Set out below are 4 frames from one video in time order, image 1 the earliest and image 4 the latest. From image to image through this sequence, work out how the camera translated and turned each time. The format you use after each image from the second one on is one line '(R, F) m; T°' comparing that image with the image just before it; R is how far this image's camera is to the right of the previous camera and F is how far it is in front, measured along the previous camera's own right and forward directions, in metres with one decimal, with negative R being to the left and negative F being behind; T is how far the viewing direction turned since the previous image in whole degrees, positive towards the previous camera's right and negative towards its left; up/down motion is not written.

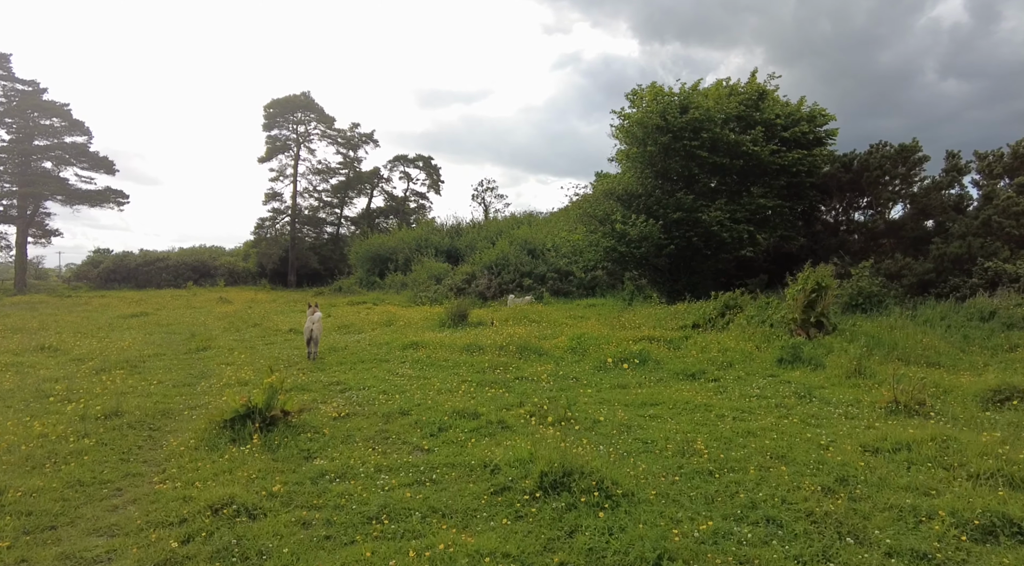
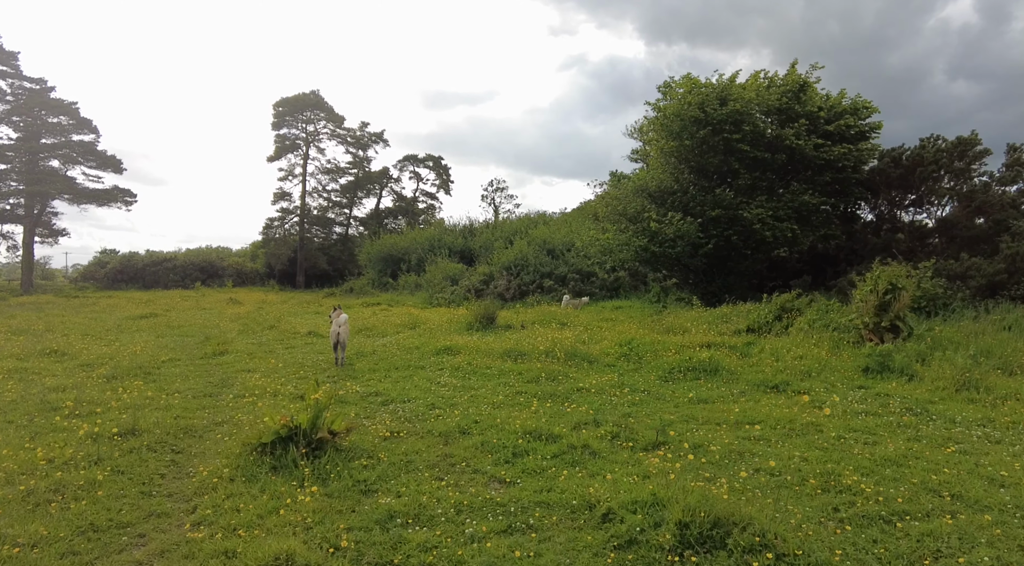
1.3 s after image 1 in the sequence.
(-0.8, +1.2) m; 0°
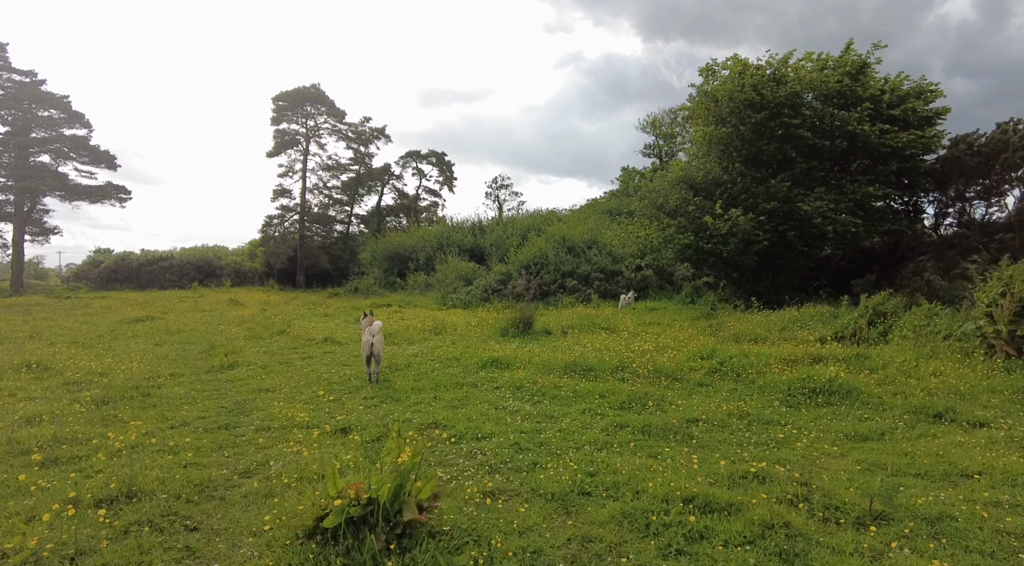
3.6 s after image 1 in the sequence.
(-1.2, +2.1) m; 0°
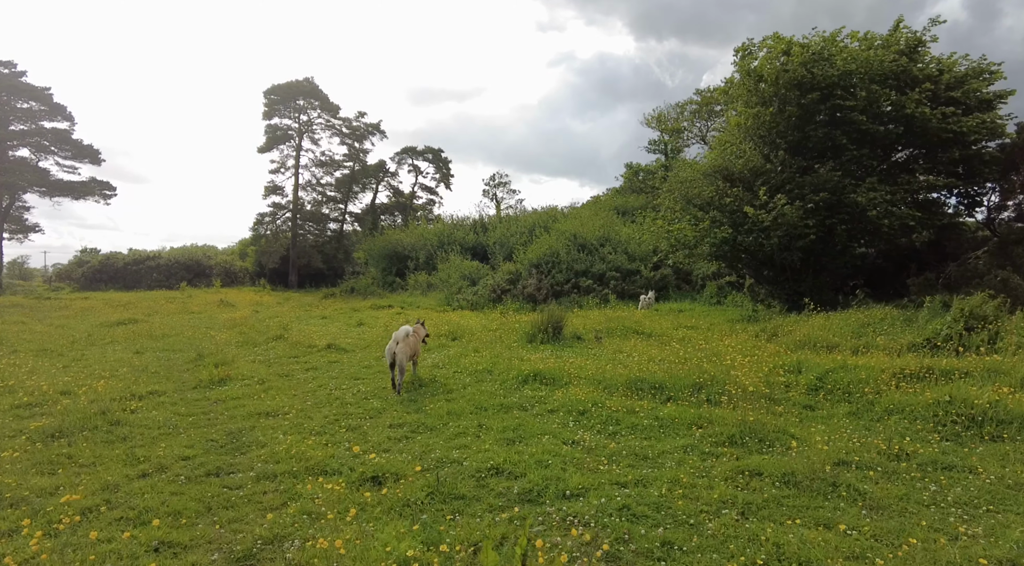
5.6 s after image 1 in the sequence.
(-0.9, +2.0) m; +1°
